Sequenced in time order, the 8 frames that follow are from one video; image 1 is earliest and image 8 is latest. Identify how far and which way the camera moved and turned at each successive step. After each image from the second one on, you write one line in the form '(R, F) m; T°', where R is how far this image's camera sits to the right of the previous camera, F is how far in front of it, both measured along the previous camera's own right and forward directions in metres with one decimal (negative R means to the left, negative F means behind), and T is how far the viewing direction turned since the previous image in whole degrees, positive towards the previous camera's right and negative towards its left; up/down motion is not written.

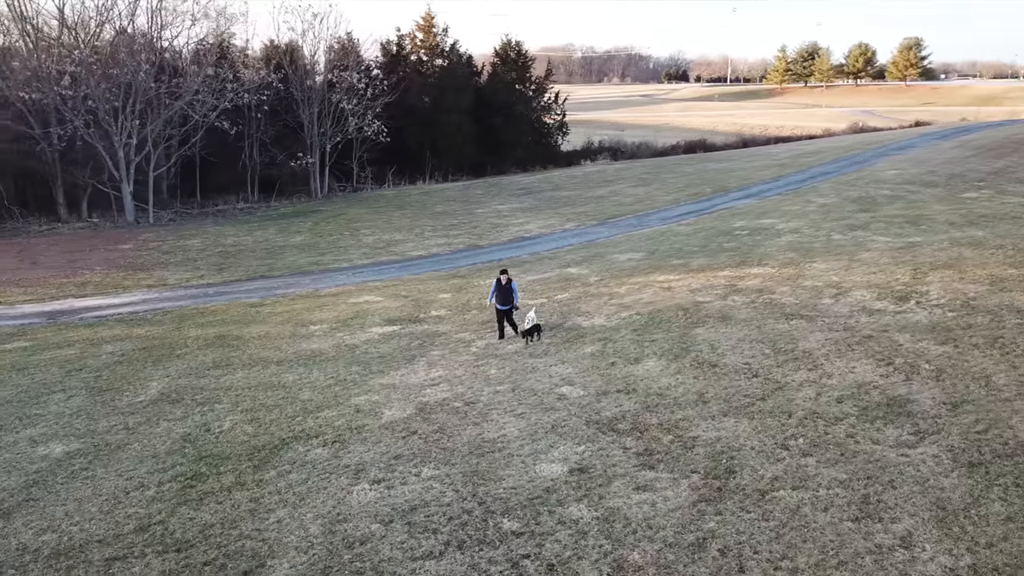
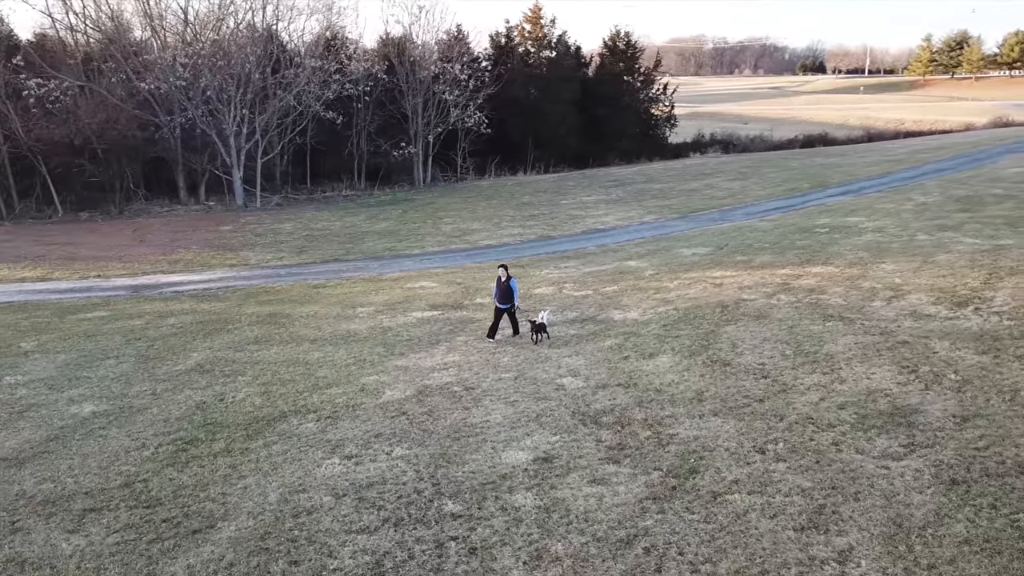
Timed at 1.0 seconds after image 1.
(+1.3, +0.1) m; -9°
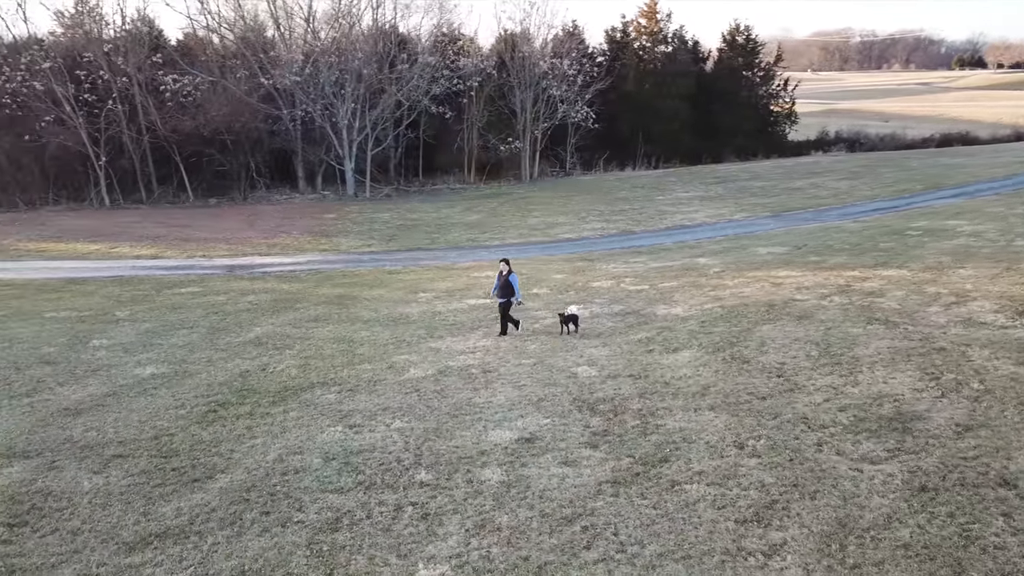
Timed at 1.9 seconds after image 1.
(+1.2, -0.2) m; -9°
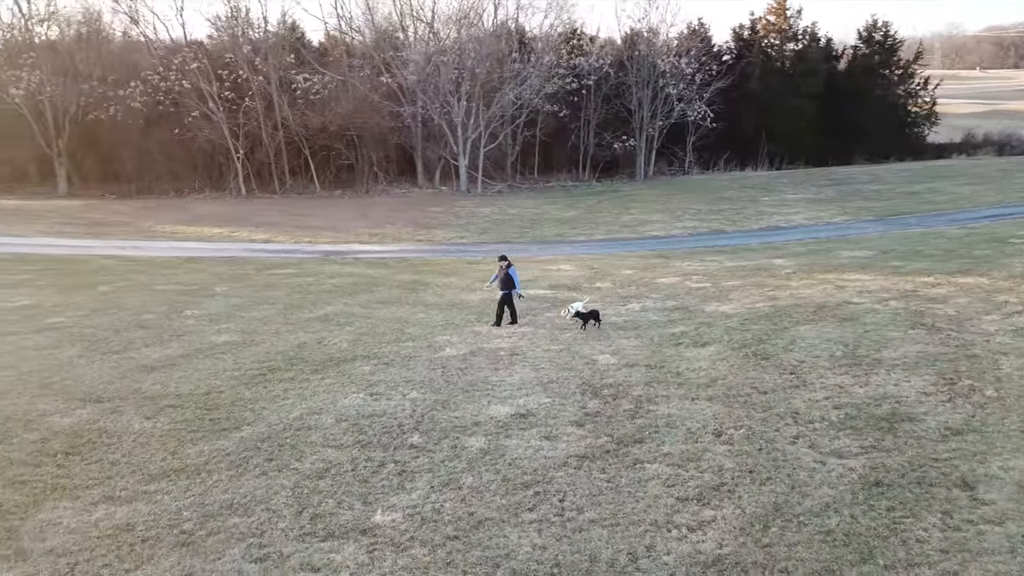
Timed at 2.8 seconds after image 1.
(+1.3, -0.4) m; -9°
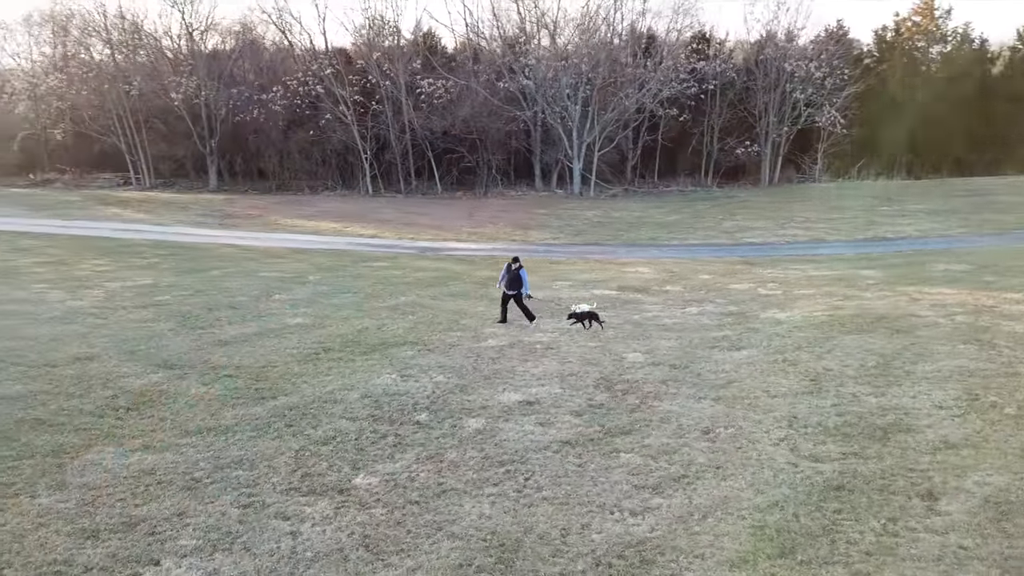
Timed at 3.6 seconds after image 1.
(+1.3, -0.3) m; -10°
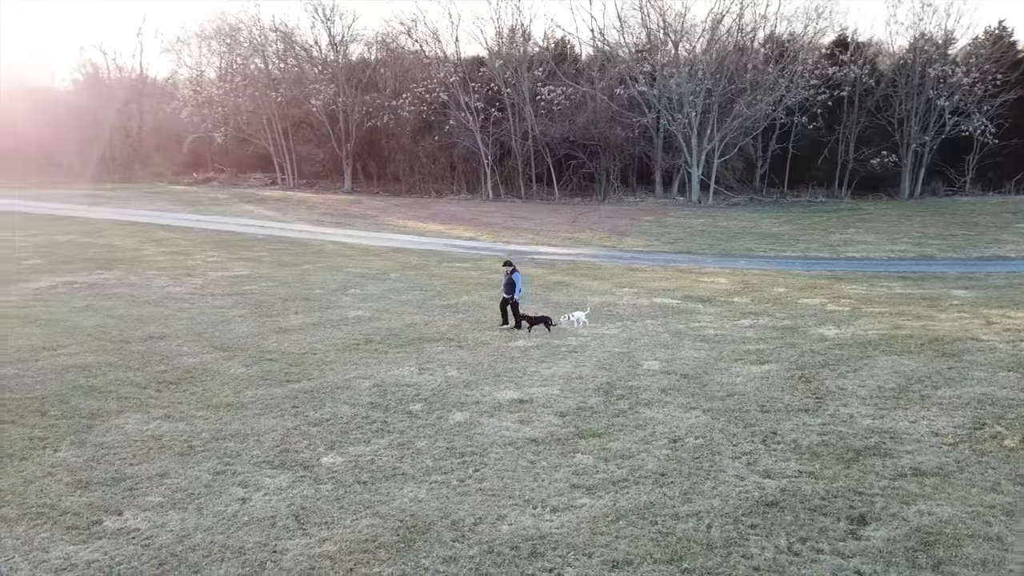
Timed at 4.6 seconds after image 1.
(+1.5, -0.1) m; -10°
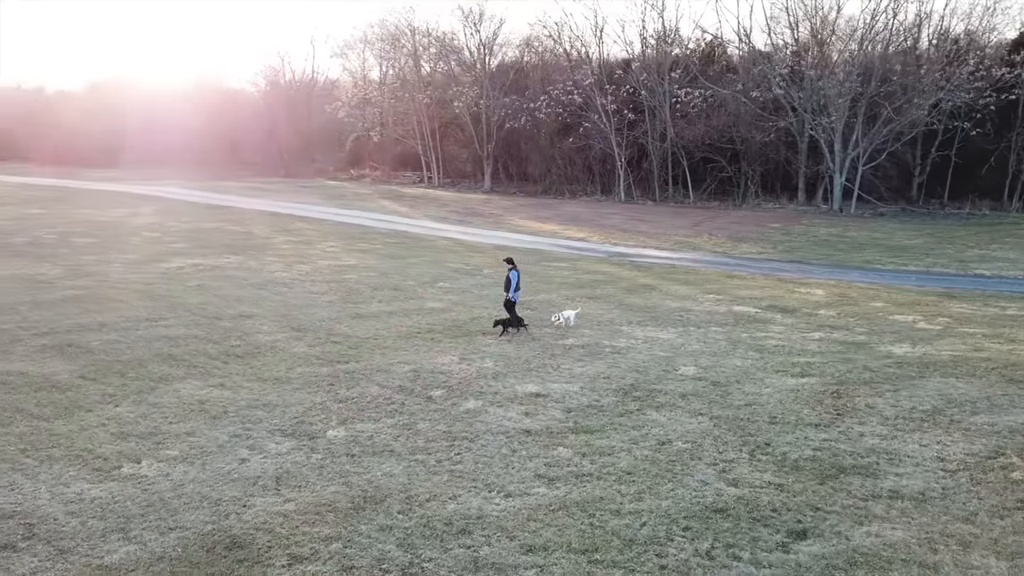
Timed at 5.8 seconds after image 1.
(+1.4, -0.1) m; -11°
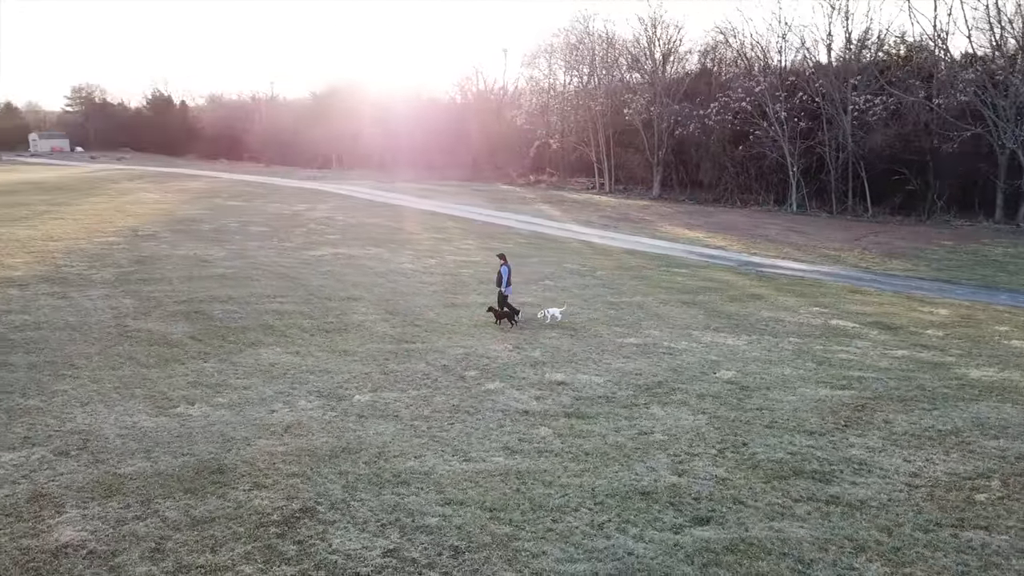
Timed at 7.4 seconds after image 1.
(+1.9, -0.4) m; -14°
